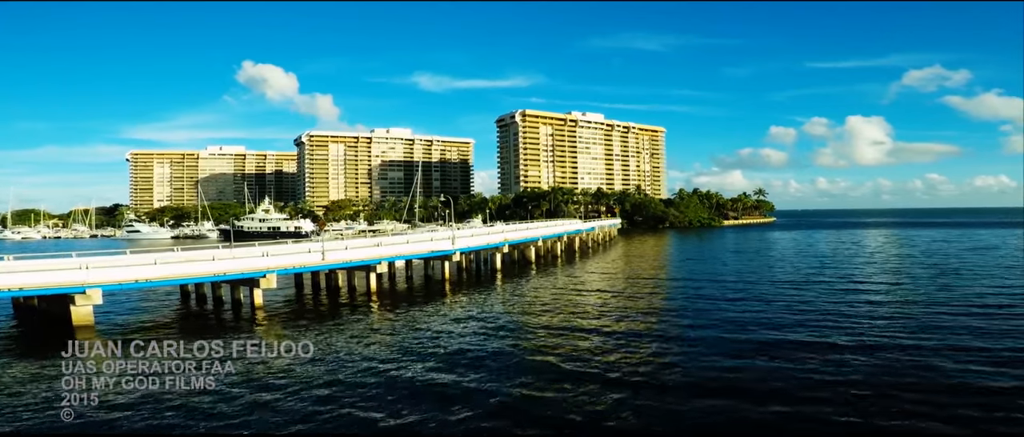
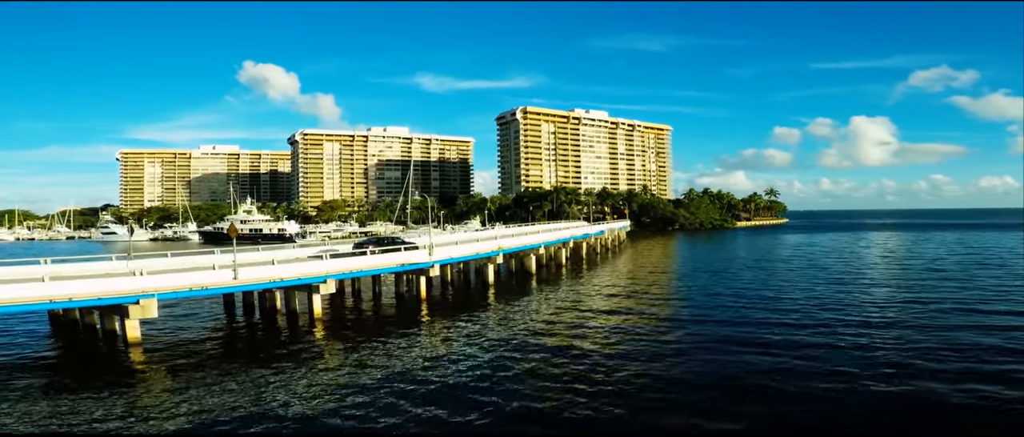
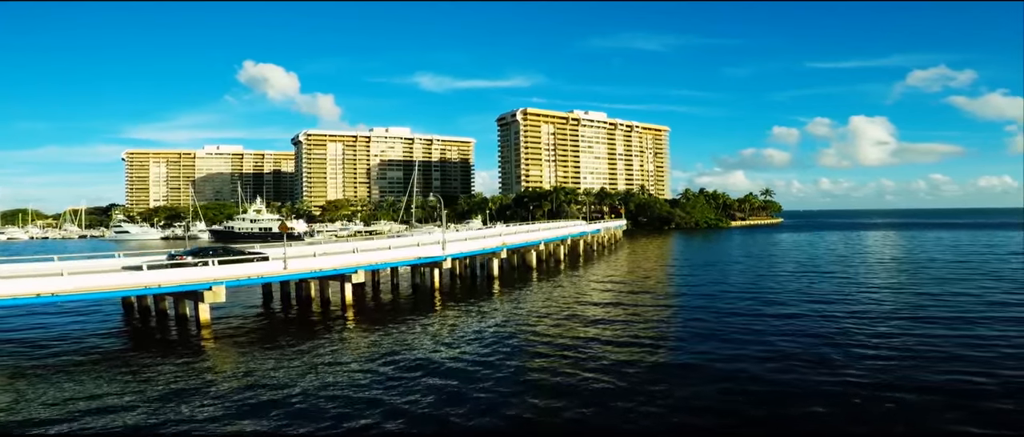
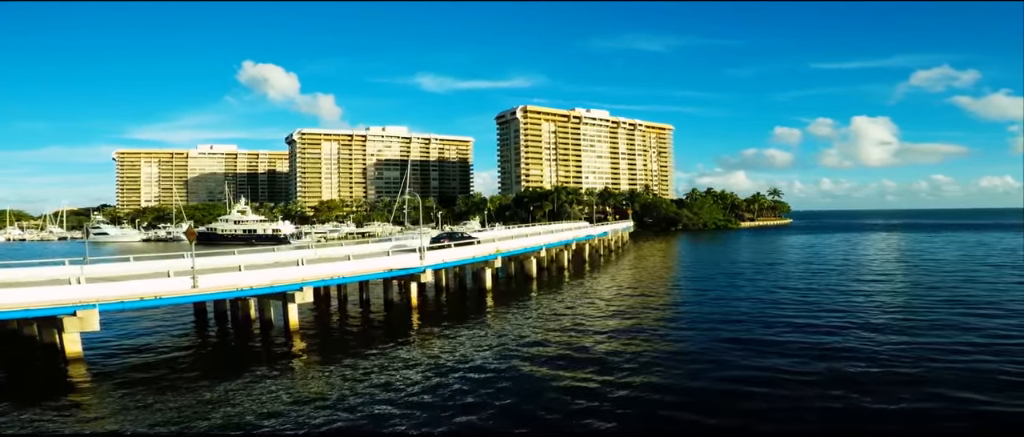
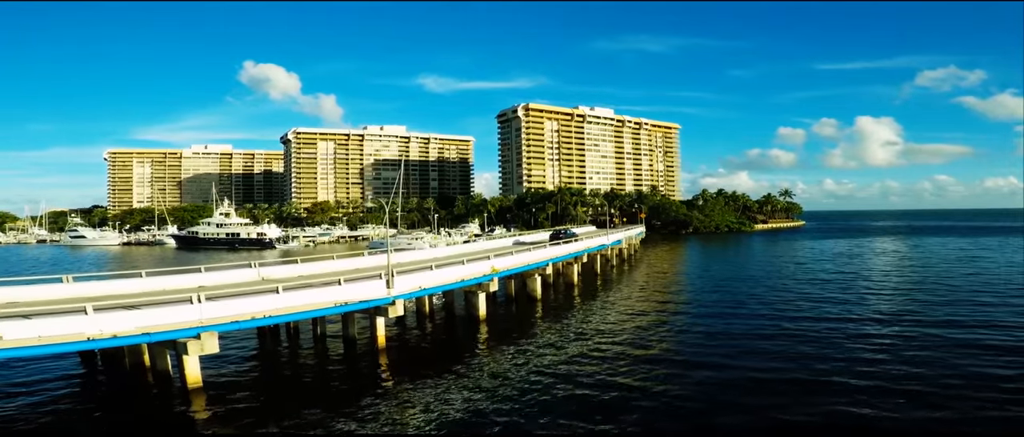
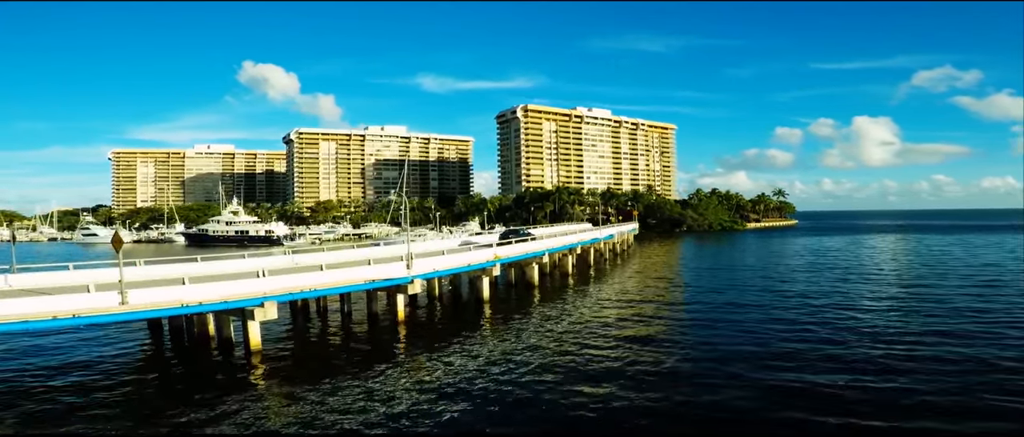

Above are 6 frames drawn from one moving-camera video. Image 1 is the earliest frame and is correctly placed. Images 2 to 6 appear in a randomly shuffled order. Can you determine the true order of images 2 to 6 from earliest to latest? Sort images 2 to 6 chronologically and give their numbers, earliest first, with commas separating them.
3, 2, 4, 6, 5
